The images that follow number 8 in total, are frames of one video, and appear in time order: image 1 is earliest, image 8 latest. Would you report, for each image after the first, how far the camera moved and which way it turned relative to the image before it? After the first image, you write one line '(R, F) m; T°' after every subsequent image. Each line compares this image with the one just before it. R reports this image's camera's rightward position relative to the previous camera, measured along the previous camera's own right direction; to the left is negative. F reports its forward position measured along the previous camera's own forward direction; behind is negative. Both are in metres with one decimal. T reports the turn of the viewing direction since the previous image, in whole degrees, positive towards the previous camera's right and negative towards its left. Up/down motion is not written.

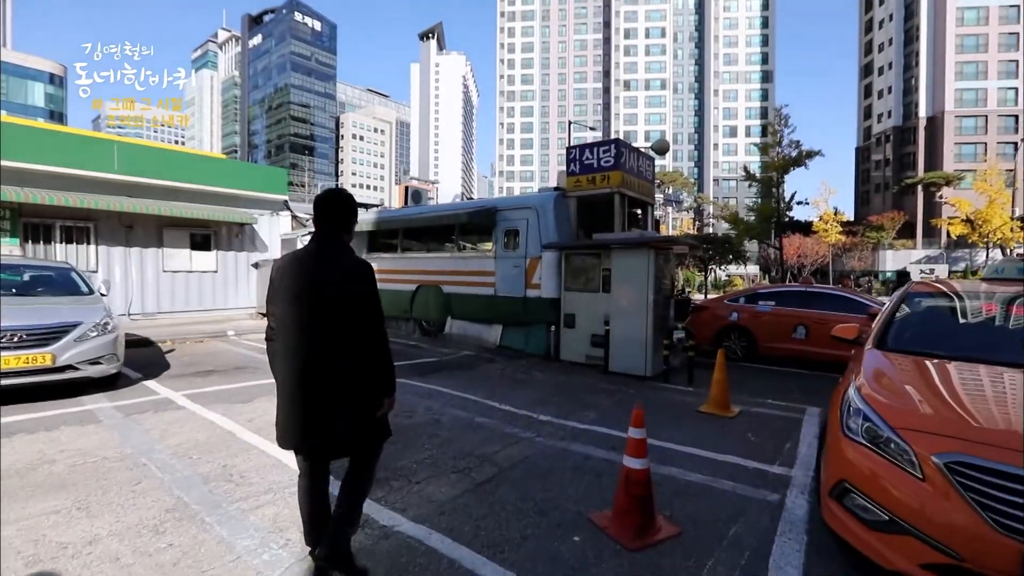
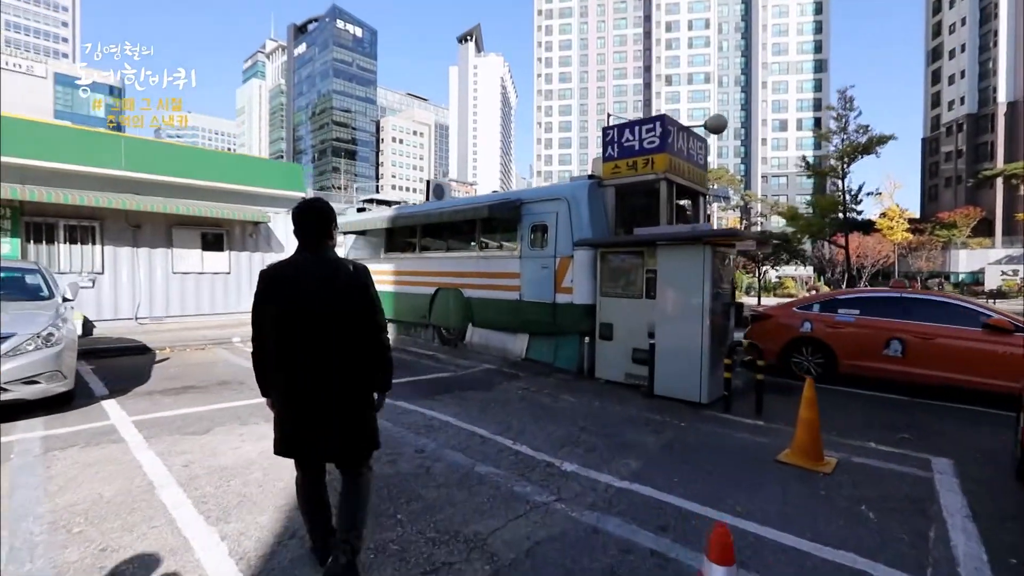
(+0.2, +1.3) m; -5°
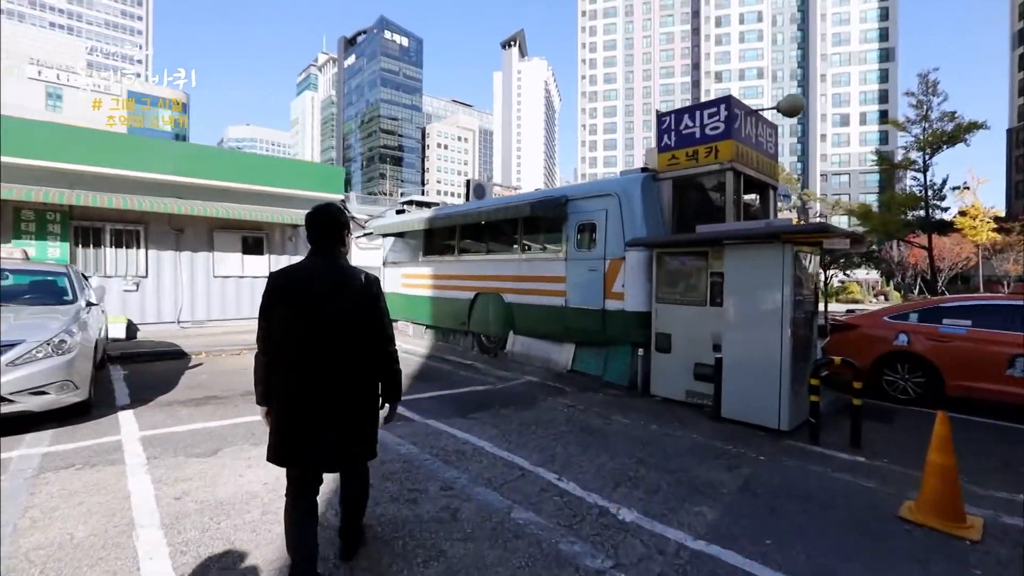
(0.0, +0.7) m; -5°
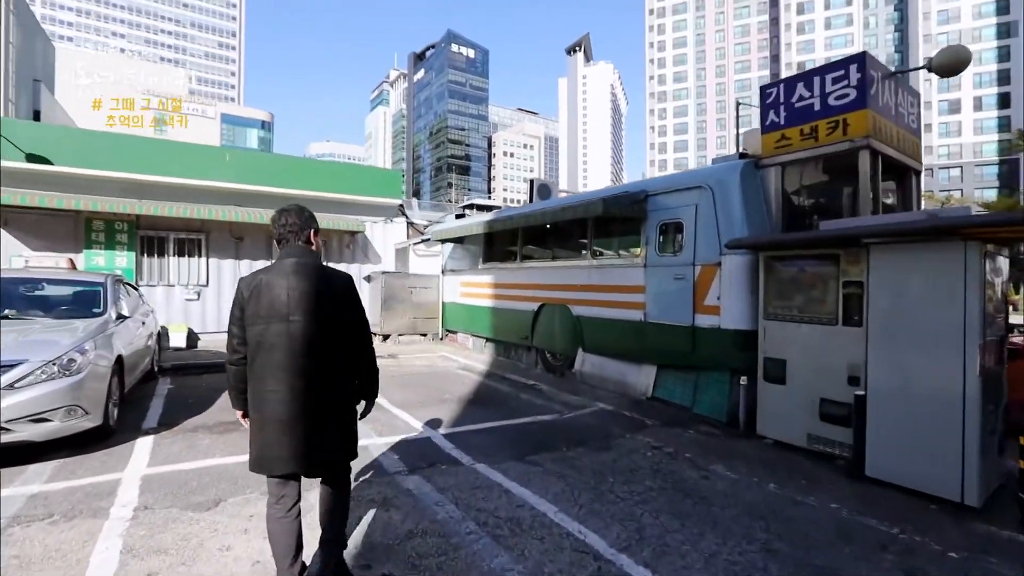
(0.0, +1.1) m; -8°
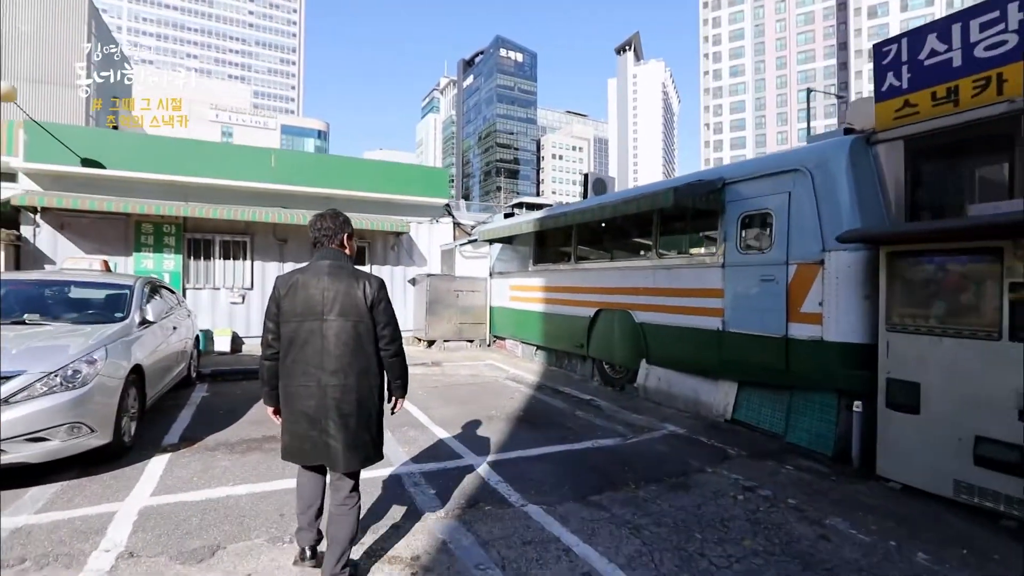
(-0.1, +0.8) m; -6°
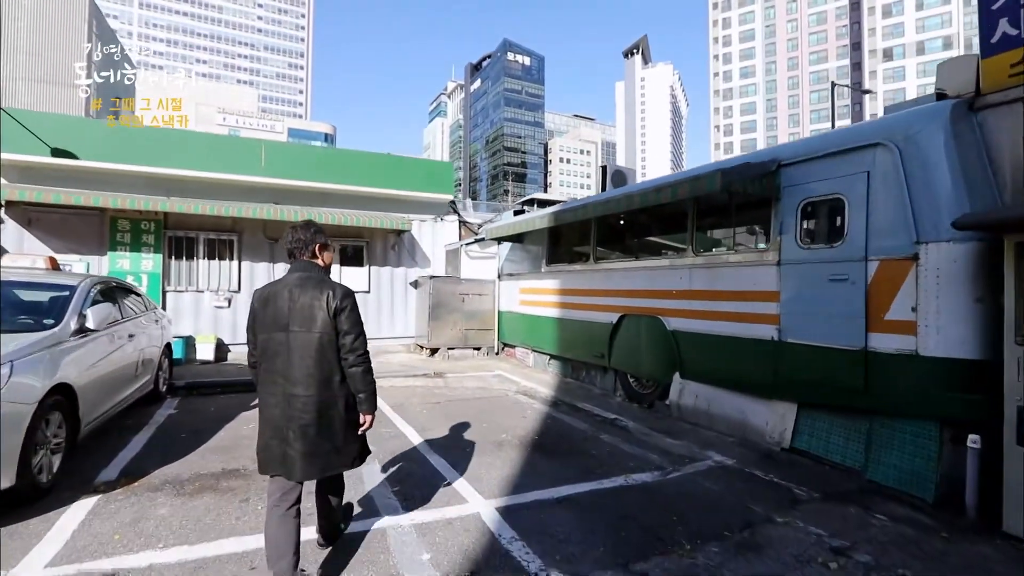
(-0.1, +1.0) m; -1°
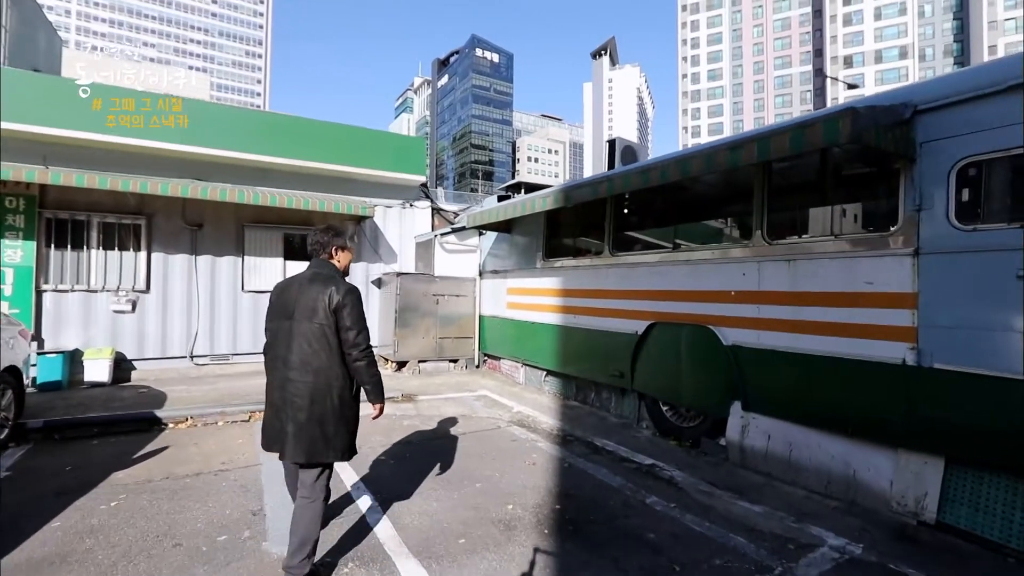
(-0.3, +1.8) m; +4°
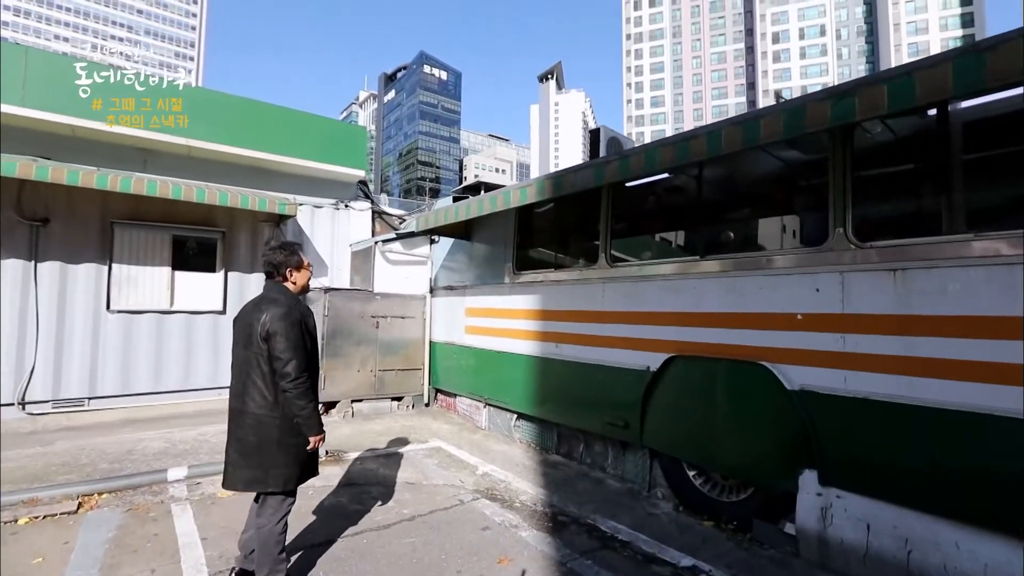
(-0.2, +1.6) m; +6°
